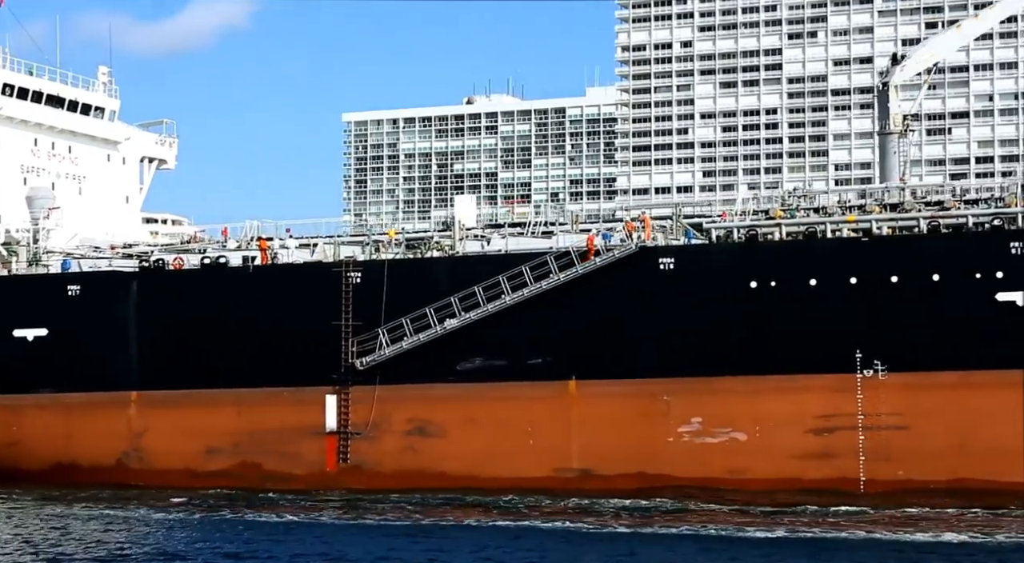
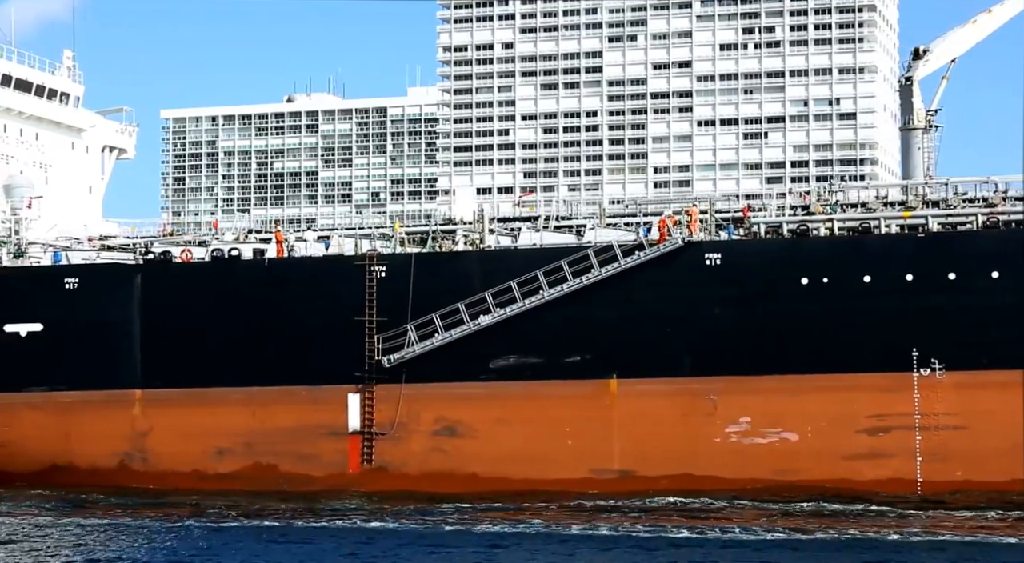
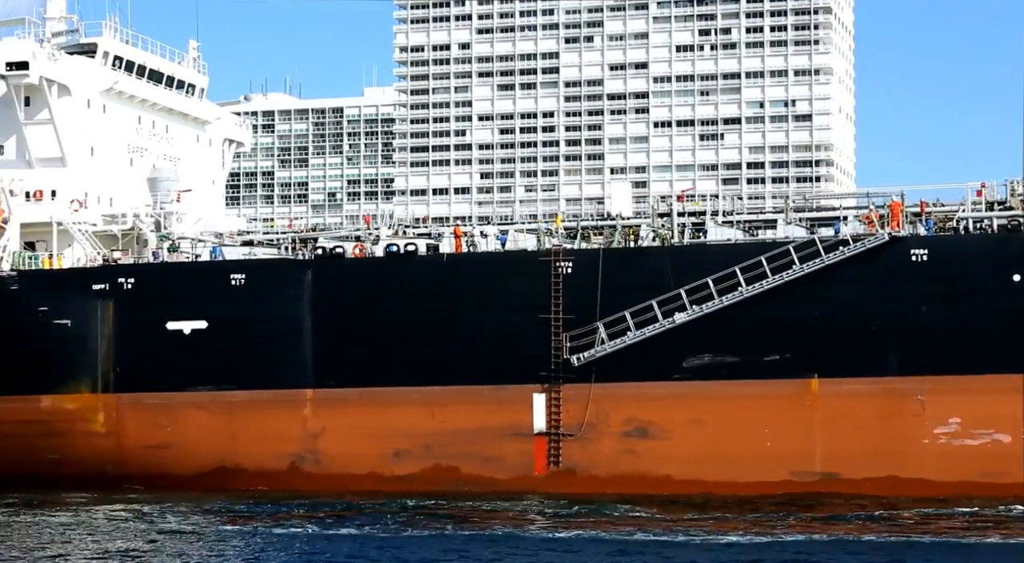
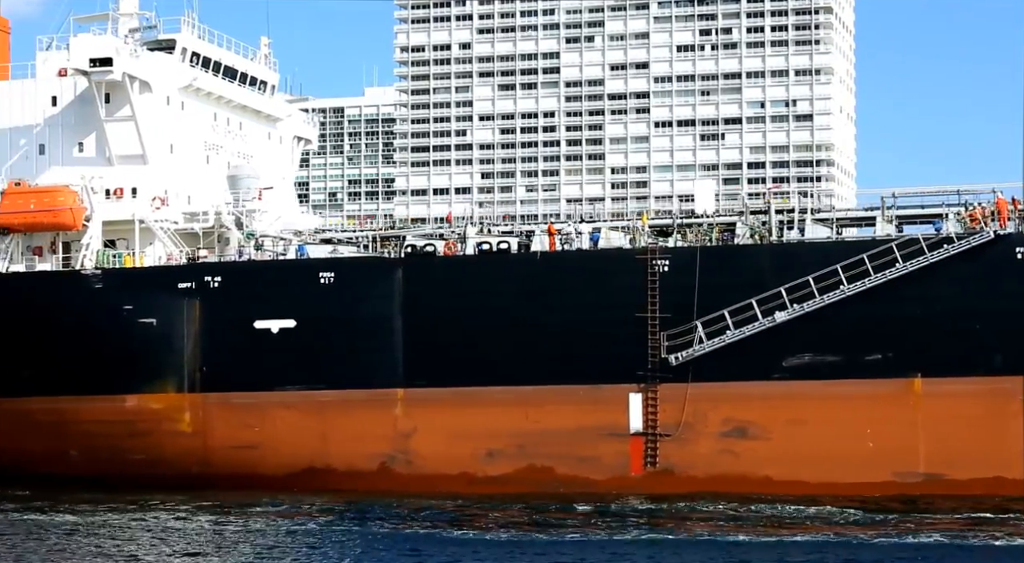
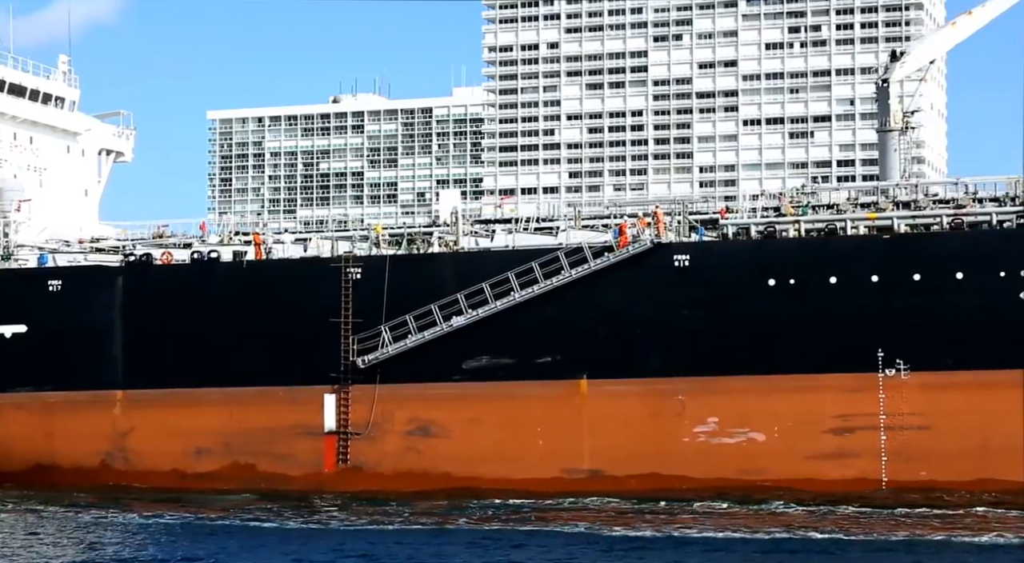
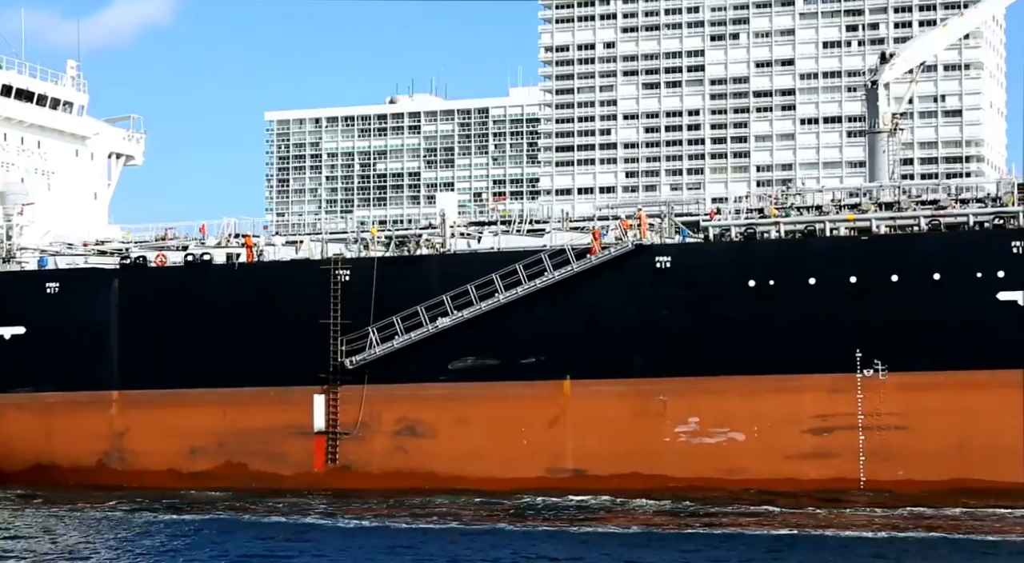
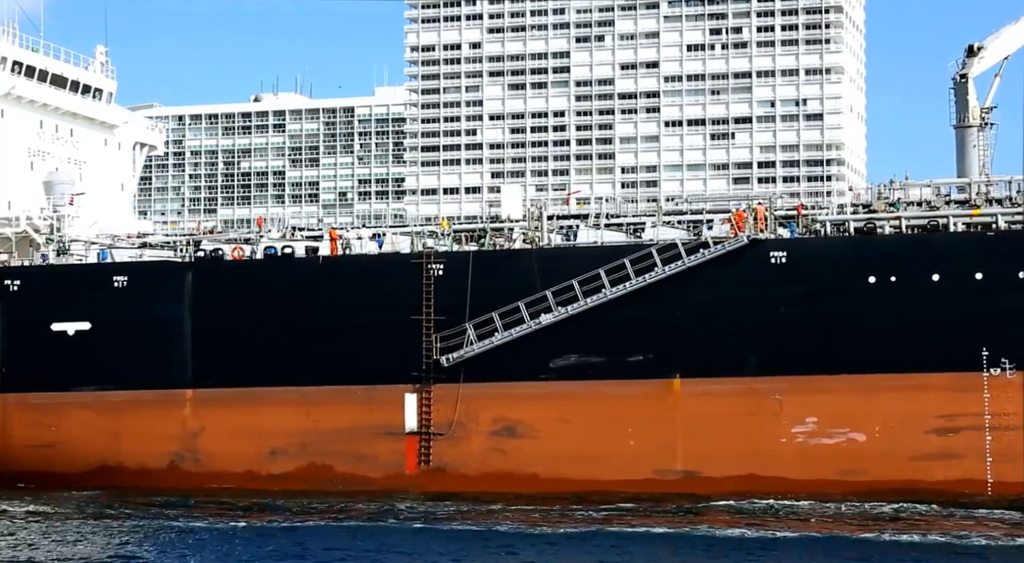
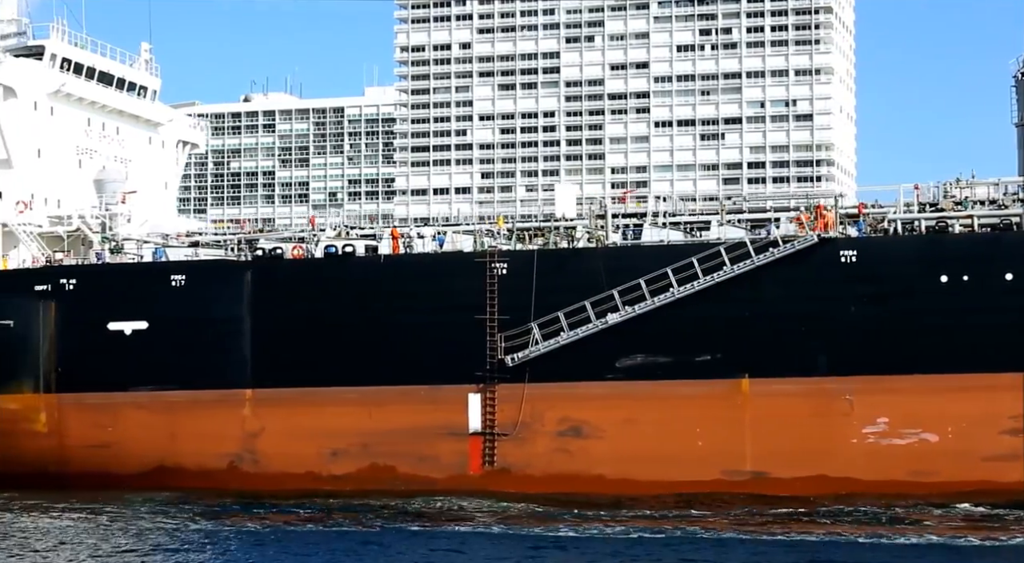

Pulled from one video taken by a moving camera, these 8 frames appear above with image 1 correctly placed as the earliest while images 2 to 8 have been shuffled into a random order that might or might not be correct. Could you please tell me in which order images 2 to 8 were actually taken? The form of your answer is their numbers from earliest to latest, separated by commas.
6, 5, 2, 7, 8, 3, 4
